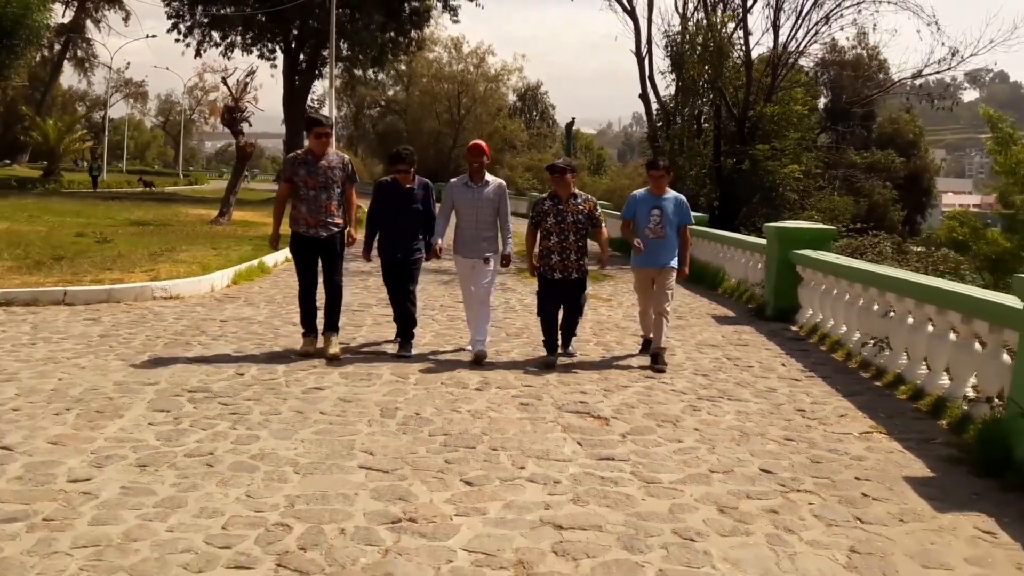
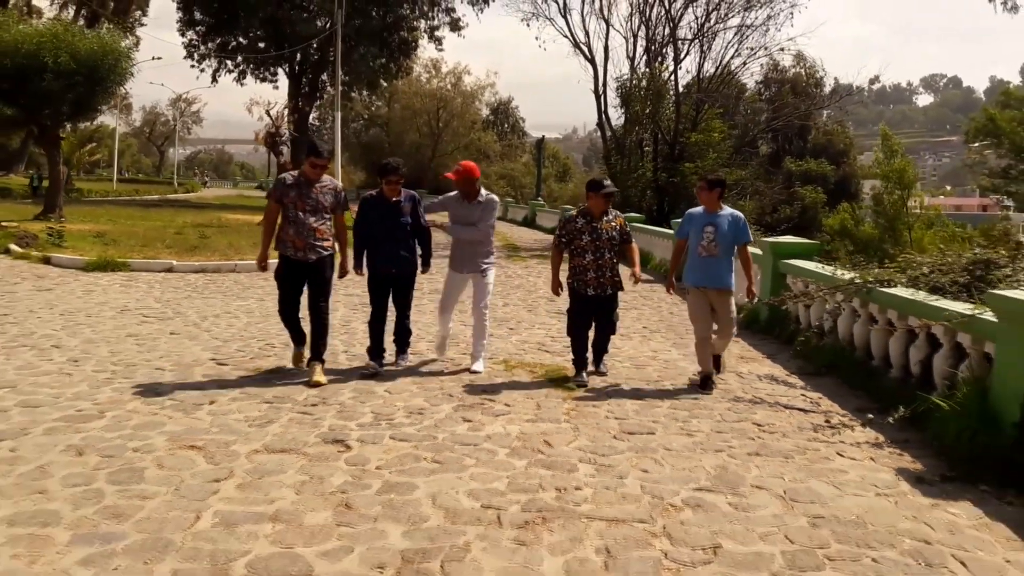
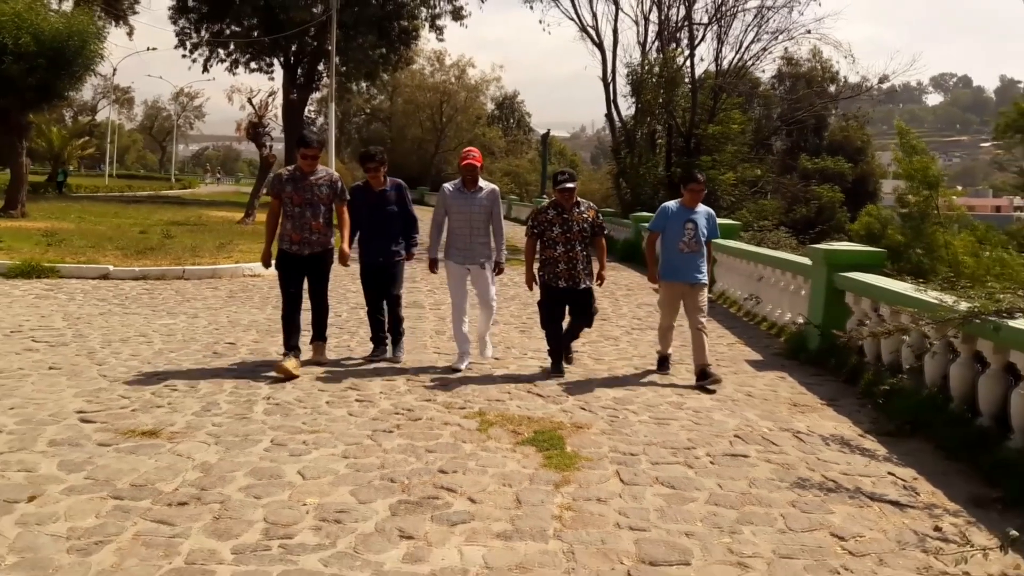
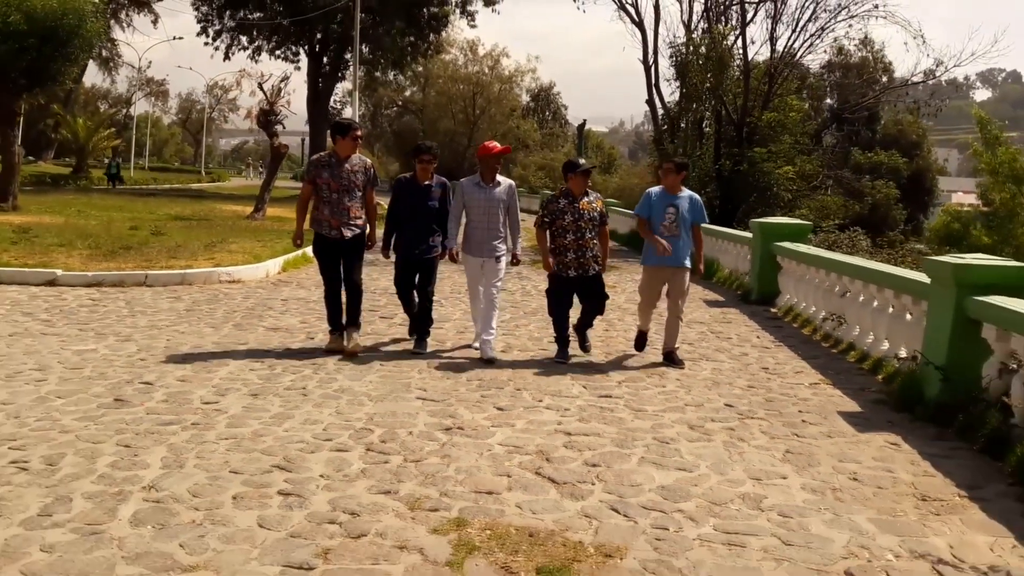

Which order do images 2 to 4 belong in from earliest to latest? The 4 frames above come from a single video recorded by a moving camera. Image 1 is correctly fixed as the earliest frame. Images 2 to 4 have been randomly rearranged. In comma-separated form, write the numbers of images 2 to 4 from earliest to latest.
4, 3, 2
